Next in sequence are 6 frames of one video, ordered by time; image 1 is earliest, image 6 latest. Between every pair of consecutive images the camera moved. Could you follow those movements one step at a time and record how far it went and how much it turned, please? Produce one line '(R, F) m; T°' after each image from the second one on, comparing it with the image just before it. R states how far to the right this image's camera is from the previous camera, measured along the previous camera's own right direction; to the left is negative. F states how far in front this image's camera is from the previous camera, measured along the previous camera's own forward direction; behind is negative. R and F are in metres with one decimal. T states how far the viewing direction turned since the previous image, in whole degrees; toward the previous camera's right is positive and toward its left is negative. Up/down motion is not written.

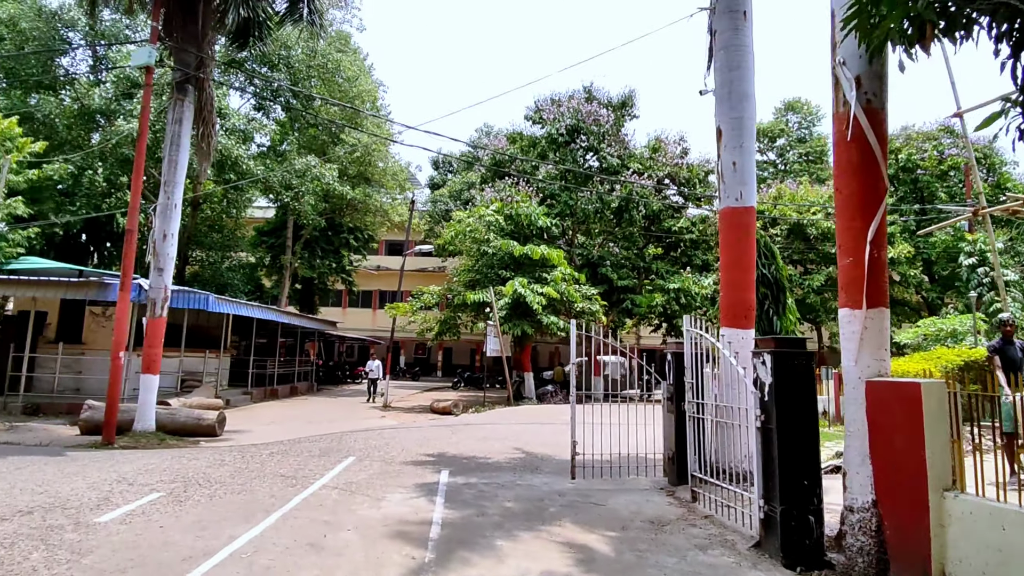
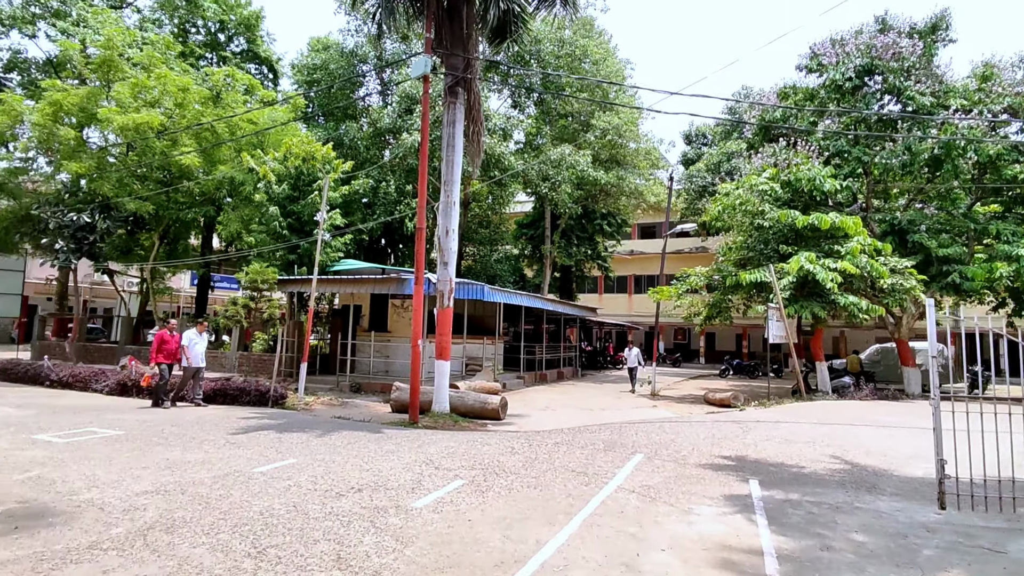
(-0.6, +0.7) m; -24°
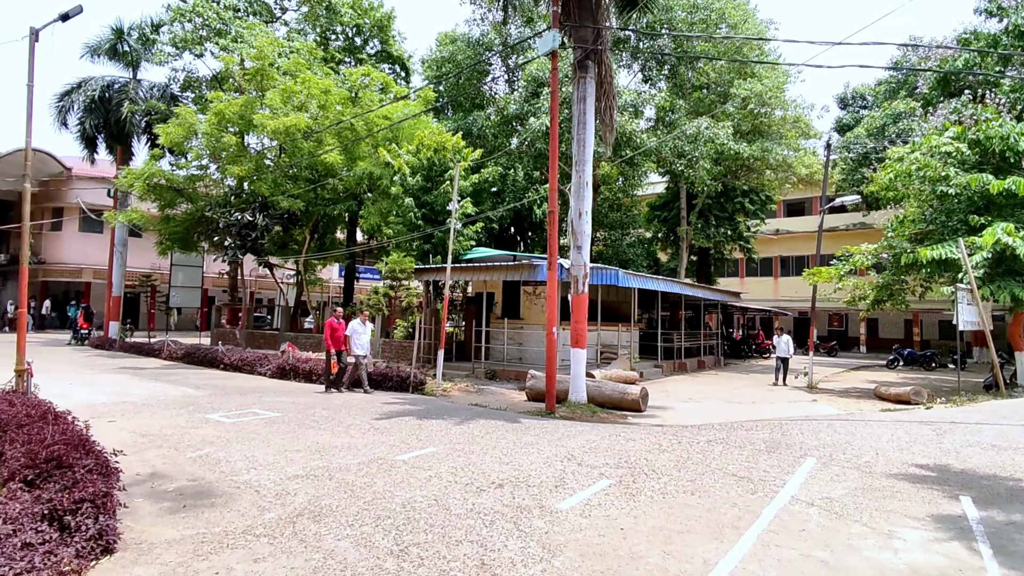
(-0.2, +0.5) m; -12°
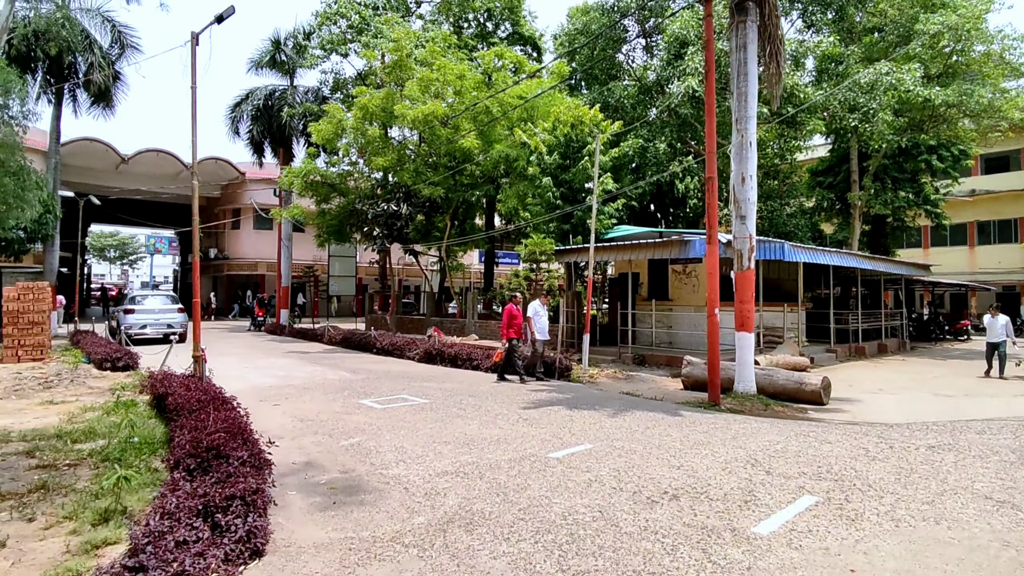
(-0.3, +0.7) m; -13°
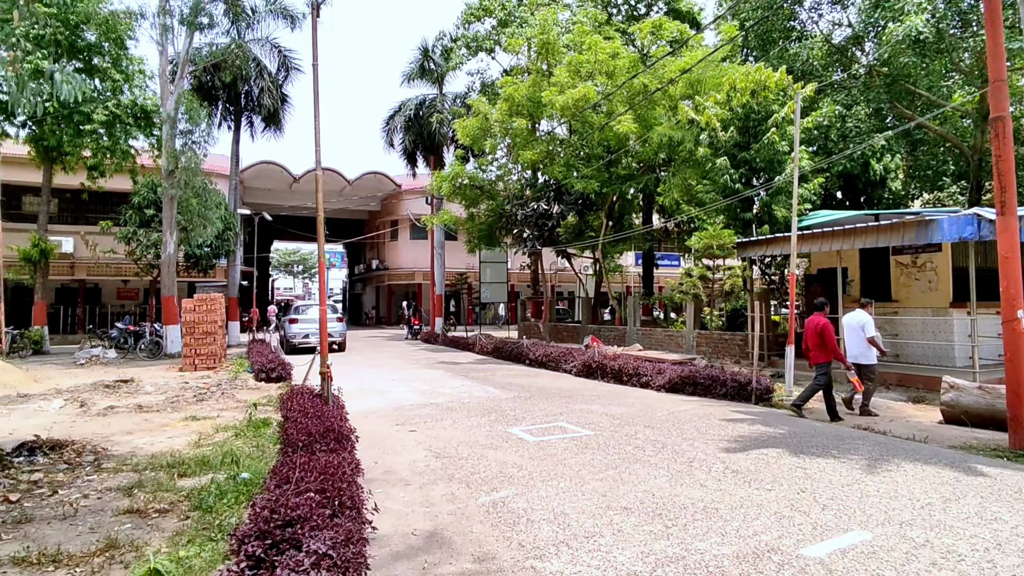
(-0.4, +1.9) m; -14°
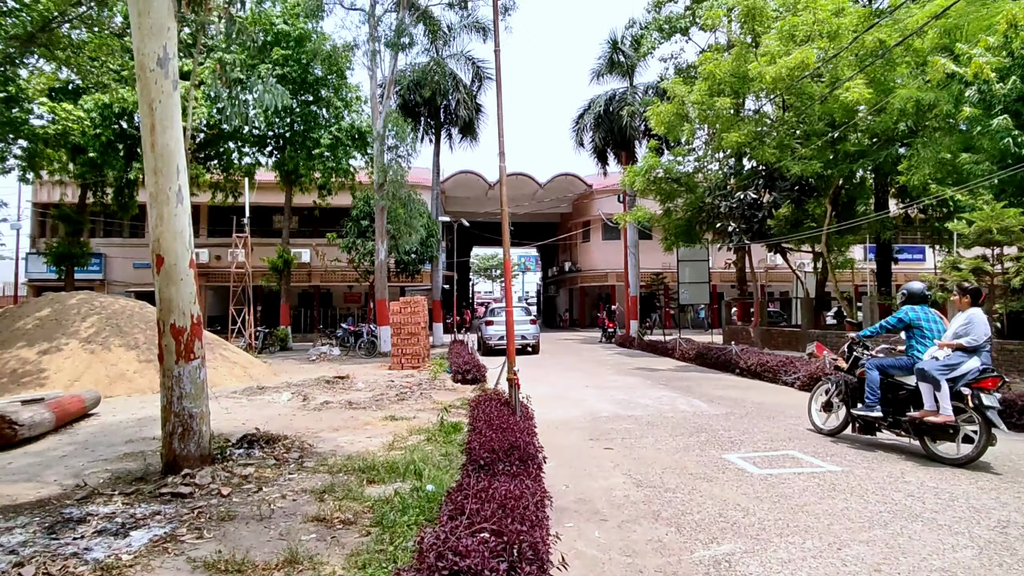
(-0.2, +0.9) m; -18°
